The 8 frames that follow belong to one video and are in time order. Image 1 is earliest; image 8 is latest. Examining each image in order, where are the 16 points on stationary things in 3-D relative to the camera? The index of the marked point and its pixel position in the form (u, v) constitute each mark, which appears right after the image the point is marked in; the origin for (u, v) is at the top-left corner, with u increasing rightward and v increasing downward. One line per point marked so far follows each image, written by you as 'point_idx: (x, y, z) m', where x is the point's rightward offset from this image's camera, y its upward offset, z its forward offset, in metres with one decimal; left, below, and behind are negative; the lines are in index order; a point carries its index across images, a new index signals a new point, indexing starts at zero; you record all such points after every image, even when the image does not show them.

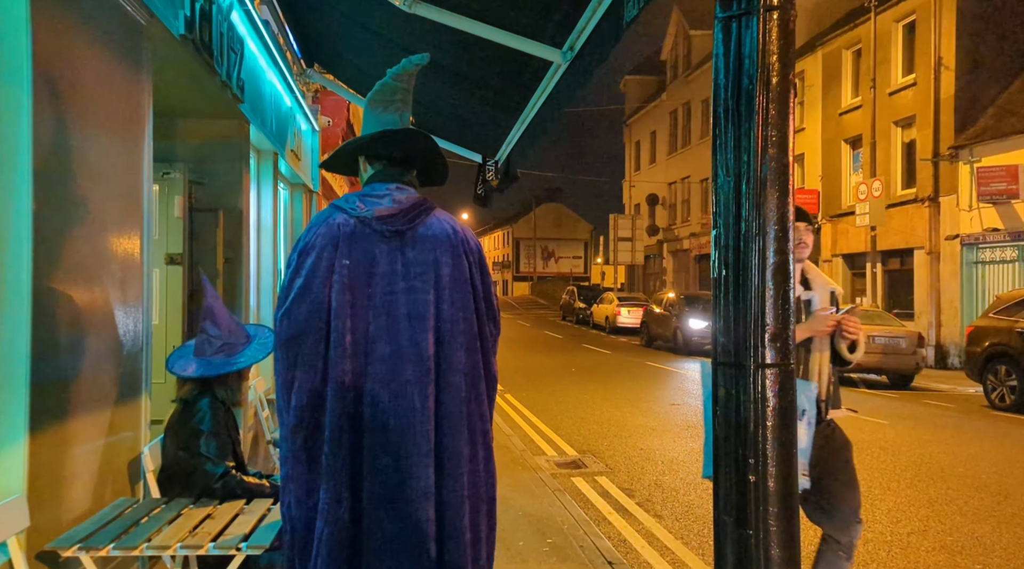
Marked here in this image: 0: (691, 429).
0: (+2.1, -1.7, +10.1) m
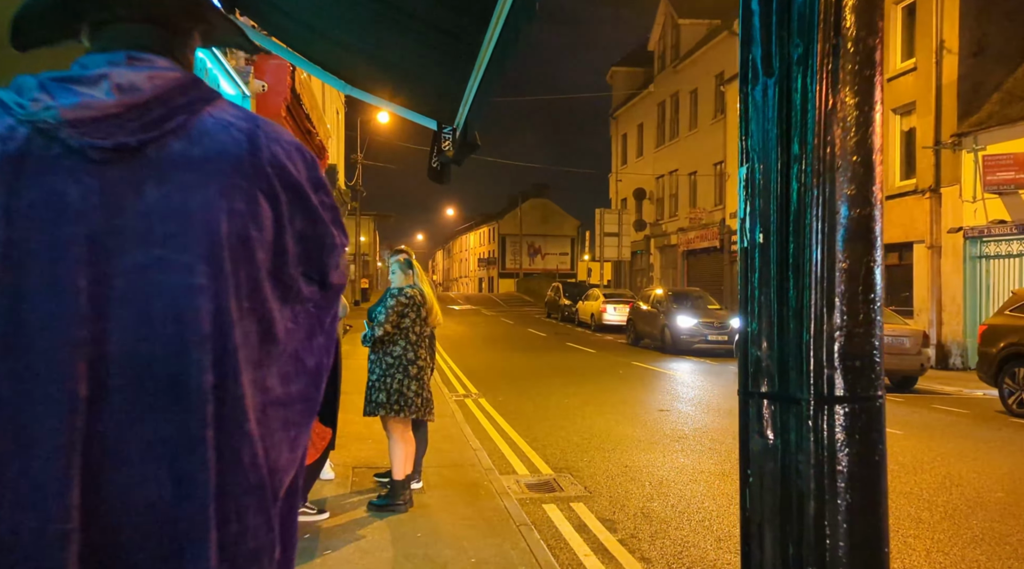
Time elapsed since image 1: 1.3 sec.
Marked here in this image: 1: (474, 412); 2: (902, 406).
0: (+1.8, -1.7, +9.0) m
1: (-0.6, -1.7, +11.1) m
2: (+5.4, -1.7, +11.8) m
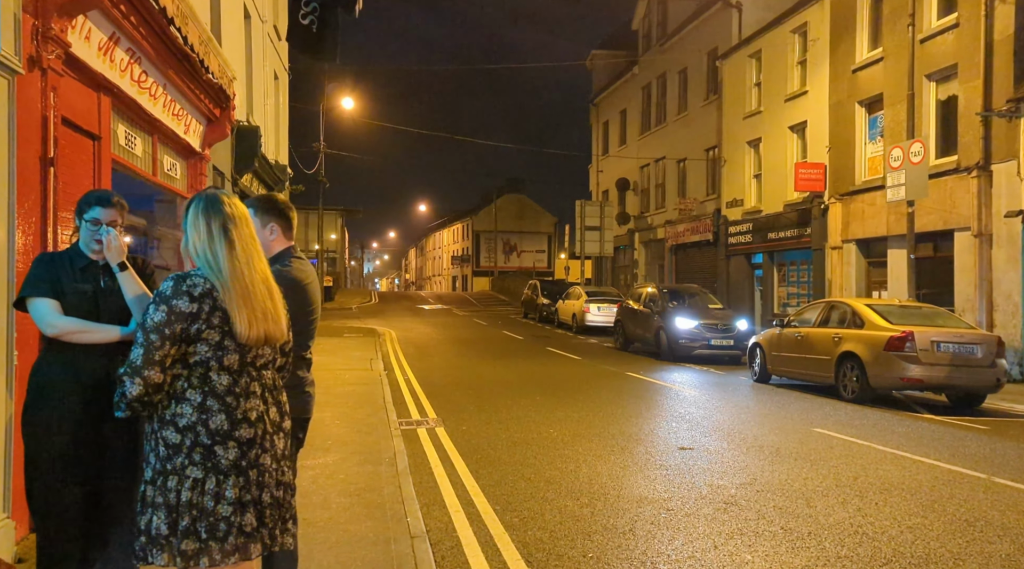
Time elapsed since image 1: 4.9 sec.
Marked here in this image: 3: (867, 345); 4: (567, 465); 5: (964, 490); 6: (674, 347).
0: (+1.5, -1.6, +5.8) m
1: (-0.9, -1.6, +8.0) m
2: (+5.1, -1.6, +8.8) m
3: (+5.1, -0.9, +12.0) m
4: (+0.5, -1.6, +7.4) m
5: (+3.3, -1.5, +6.0) m
6: (+3.6, -1.4, +18.7) m
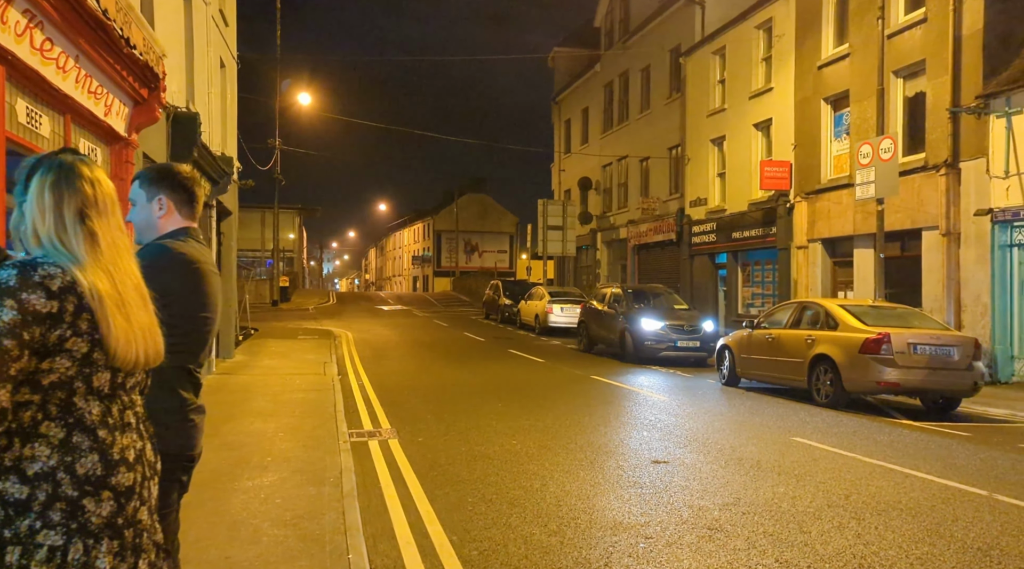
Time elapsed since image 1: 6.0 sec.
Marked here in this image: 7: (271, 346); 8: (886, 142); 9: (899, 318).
0: (+1.3, -1.6, +5.2) m
1: (-1.3, -1.6, +7.2) m
2: (+4.7, -1.6, +8.3) m
3: (+4.5, -0.9, +11.6) m
4: (+0.2, -1.6, +6.7) m
5: (+3.0, -1.5, +5.5) m
6: (+2.8, -1.4, +18.2) m
7: (-5.6, -1.4, +19.3) m
8: (+6.7, +2.6, +15.2) m
9: (+5.5, -0.5, +11.9) m
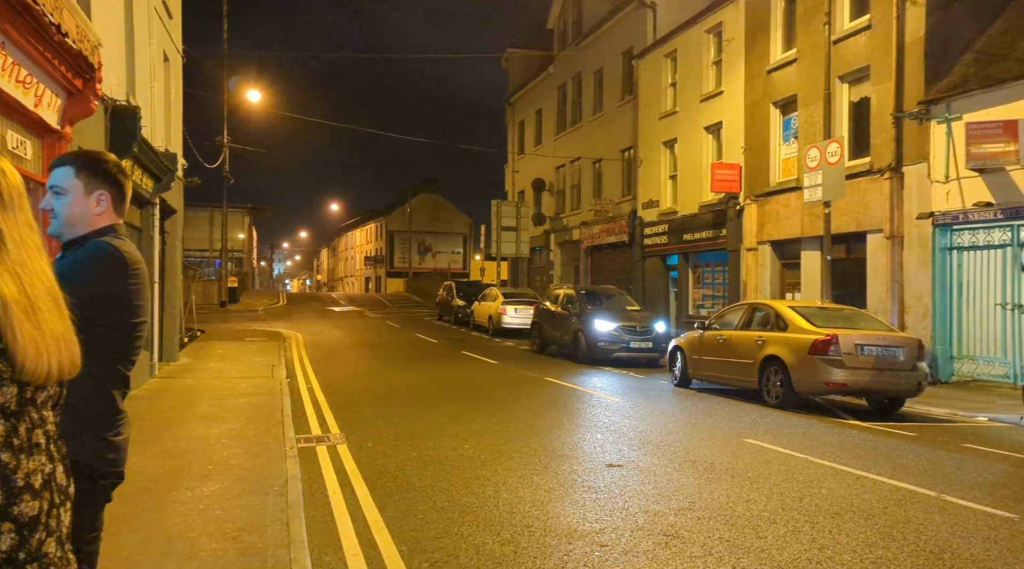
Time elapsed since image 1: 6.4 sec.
0: (+1.0, -1.6, +5.2) m
1: (-1.7, -1.6, +7.0) m
2: (+4.2, -1.6, +8.5) m
3: (+3.9, -0.9, +11.7) m
4: (-0.2, -1.6, +6.6) m
5: (+2.7, -1.5, +5.5) m
6: (+1.7, -1.4, +18.2) m
7: (-6.7, -1.4, +18.9) m
8: (+5.9, +2.6, +15.4) m
9: (+4.8, -0.5, +12.1) m
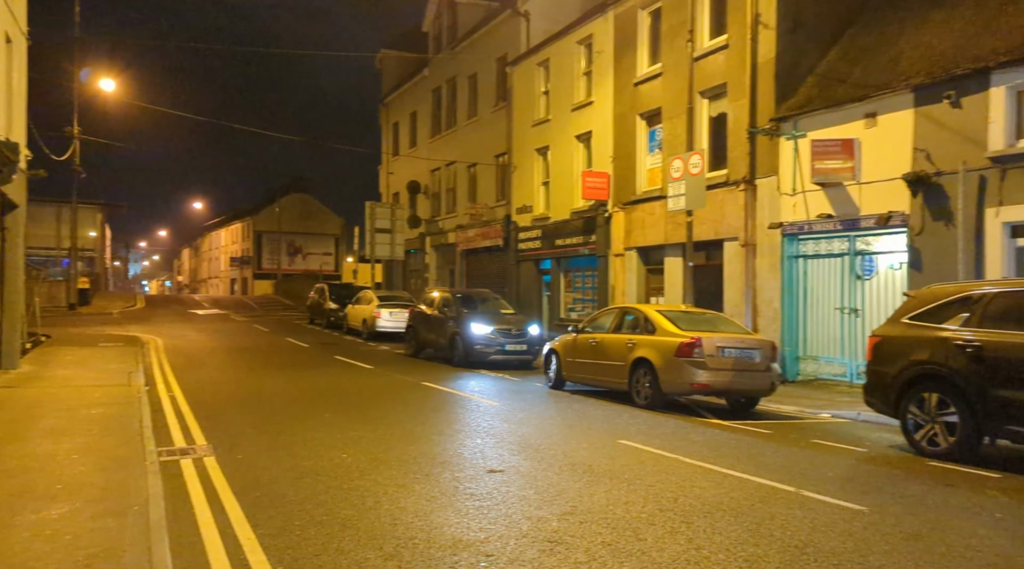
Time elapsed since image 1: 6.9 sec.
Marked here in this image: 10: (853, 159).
0: (+0.3, -1.7, +5.3) m
1: (-2.6, -1.7, +6.7) m
2: (+2.9, -1.7, +9.0) m
3: (+2.2, -1.0, +12.2) m
4: (-1.1, -1.7, +6.5) m
5: (+1.9, -1.6, +5.9) m
6: (-0.9, -1.5, +18.3) m
7: (-9.4, -1.5, +17.7) m
8: (+3.6, +2.5, +16.2) m
9: (+3.0, -0.6, +12.7) m
10: (+5.6, +2.1, +13.8) m
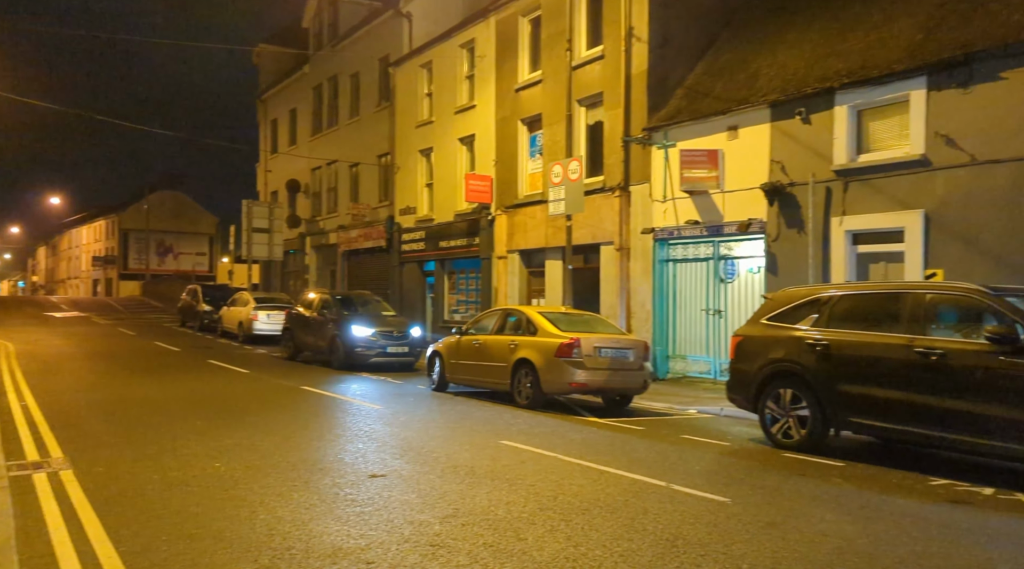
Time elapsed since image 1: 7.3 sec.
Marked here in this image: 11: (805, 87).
0: (-0.5, -1.7, +5.4) m
1: (-3.6, -1.7, +6.4) m
2: (+1.6, -1.8, +9.5) m
3: (+0.4, -1.0, +12.5) m
4: (-2.1, -1.7, +6.4) m
5: (+1.0, -1.6, +6.2) m
6: (-3.5, -1.5, +18.1) m
7: (-11.7, -1.5, +16.3) m
8: (+1.3, +2.4, +16.6) m
9: (+1.2, -0.6, +13.1) m
10: (+3.6, +2.0, +14.6) m
11: (+4.7, +3.2, +13.3) m
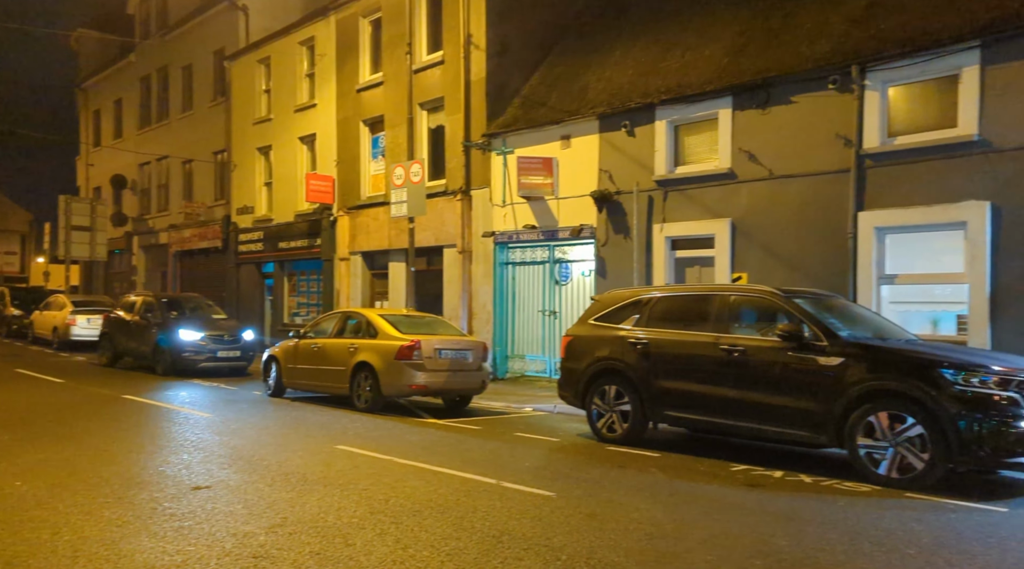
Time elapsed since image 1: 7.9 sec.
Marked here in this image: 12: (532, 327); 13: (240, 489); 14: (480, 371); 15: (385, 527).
0: (-1.6, -1.7, +5.3) m
1: (-4.8, -1.7, +5.7) m
2: (-0.2, -1.8, +9.7) m
3: (-2.0, -1.1, +12.4) m
4: (-3.3, -1.7, +6.0) m
5: (-0.2, -1.6, +6.4) m
6: (-6.8, -1.6, +17.2) m
7: (-14.6, -1.6, +14.0) m
8: (-1.9, +2.4, +16.7) m
9: (-1.3, -0.7, +13.2) m
10: (+0.8, +2.0, +15.1) m
11: (+2.1, +3.1, +14.0) m
12: (+0.5, -0.8, +15.9) m
13: (-2.3, -1.7, +7.1) m
14: (-0.4, -1.3, +12.7) m
15: (-0.9, -1.6, +5.8) m
